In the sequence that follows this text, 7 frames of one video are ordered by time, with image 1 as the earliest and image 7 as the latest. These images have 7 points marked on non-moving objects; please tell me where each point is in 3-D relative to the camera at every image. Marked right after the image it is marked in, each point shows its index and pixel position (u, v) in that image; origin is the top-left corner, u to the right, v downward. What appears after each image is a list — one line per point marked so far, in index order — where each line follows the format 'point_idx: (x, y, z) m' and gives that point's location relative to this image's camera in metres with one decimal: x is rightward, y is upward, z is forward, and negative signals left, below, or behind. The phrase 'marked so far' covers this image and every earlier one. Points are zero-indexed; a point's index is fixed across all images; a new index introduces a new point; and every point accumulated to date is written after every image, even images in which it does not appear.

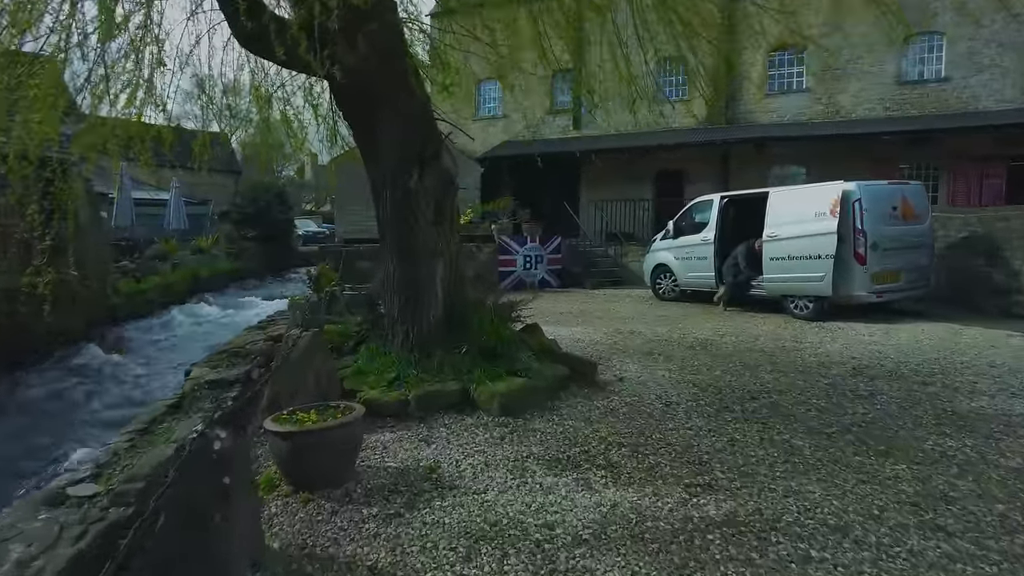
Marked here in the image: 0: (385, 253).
0: (-1.2, +0.3, +6.1) m
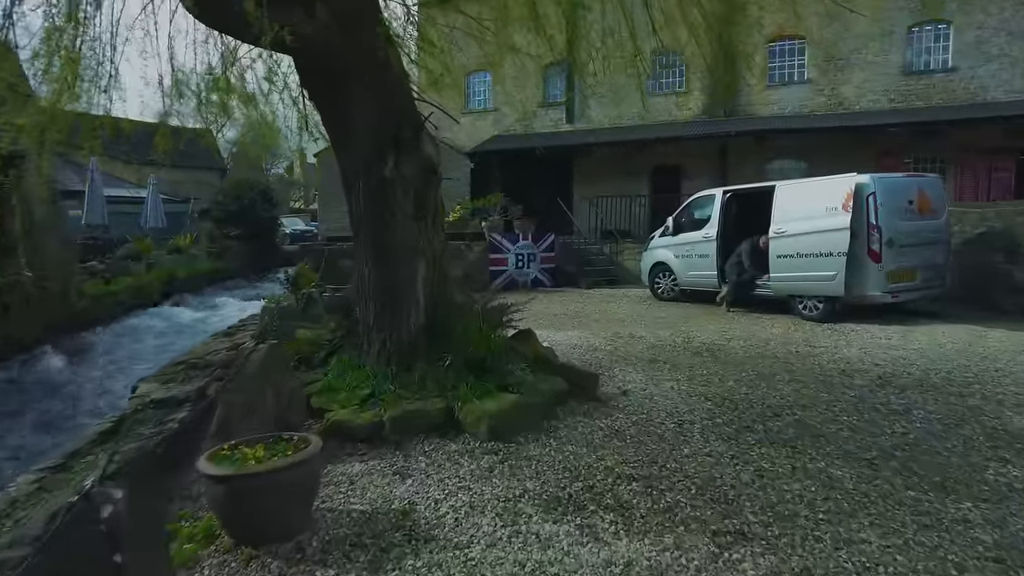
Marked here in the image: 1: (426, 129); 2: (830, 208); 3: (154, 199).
0: (-1.3, +0.3, +5.4) m
1: (-0.7, +1.3, +5.1) m
2: (+4.6, +1.1, +9.3) m
3: (-9.5, +2.3, +17.2) m
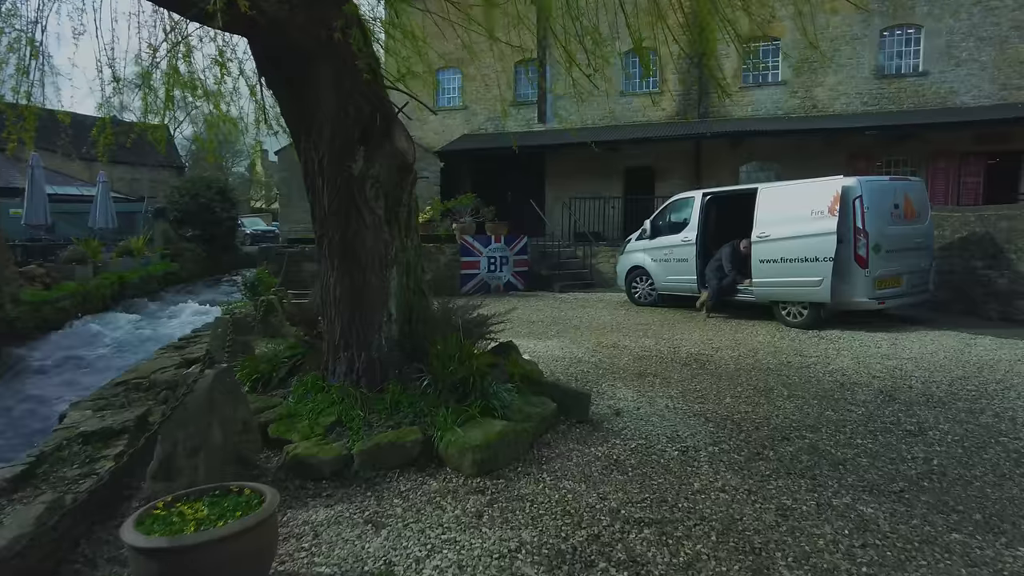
0: (-1.4, +0.2, +4.8) m
1: (-0.8, +1.2, +4.5) m
2: (+4.3, +1.1, +9.0) m
3: (-10.3, +2.2, +16.1) m
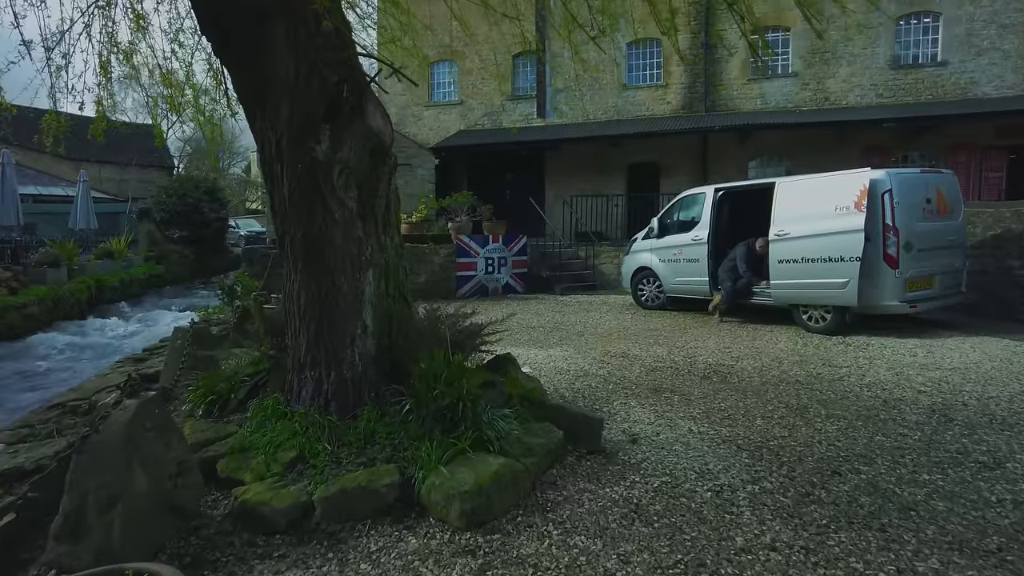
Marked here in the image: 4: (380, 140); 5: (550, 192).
0: (-1.4, +0.2, +4.1) m
1: (-0.8, +1.1, +3.8) m
2: (+4.2, +1.0, +8.3) m
3: (-10.3, +2.1, +15.4) m
4: (-0.8, +0.9, +3.7) m
5: (+1.0, +2.6, +17.3) m
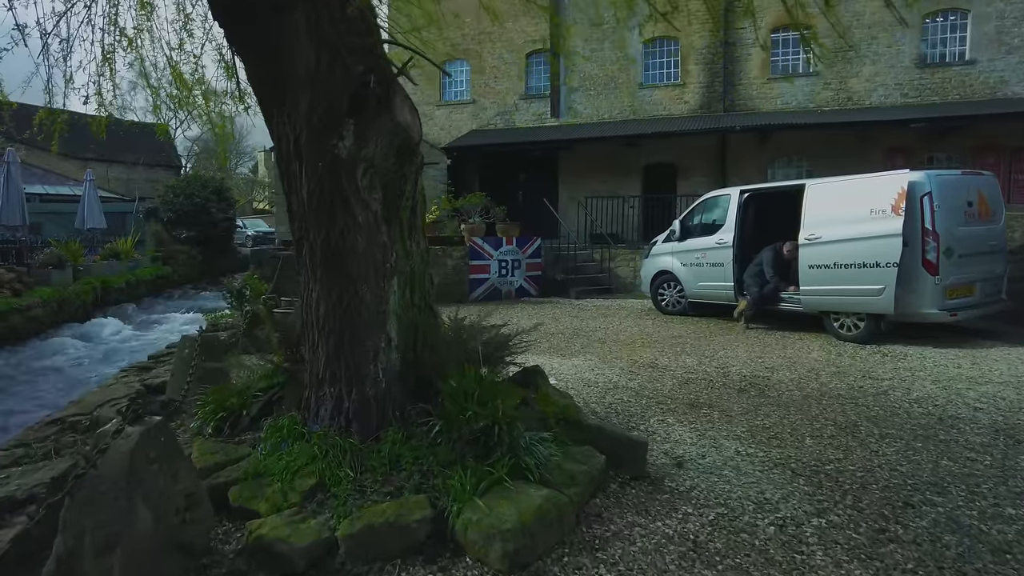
0: (-1.2, +0.1, +3.7) m
1: (-0.6, +1.1, +3.5) m
2: (+4.5, +0.9, +7.9) m
3: (-10.0, +2.1, +15.1) m
4: (-0.5, +0.8, +3.4) m
5: (+1.4, +2.5, +17.0) m
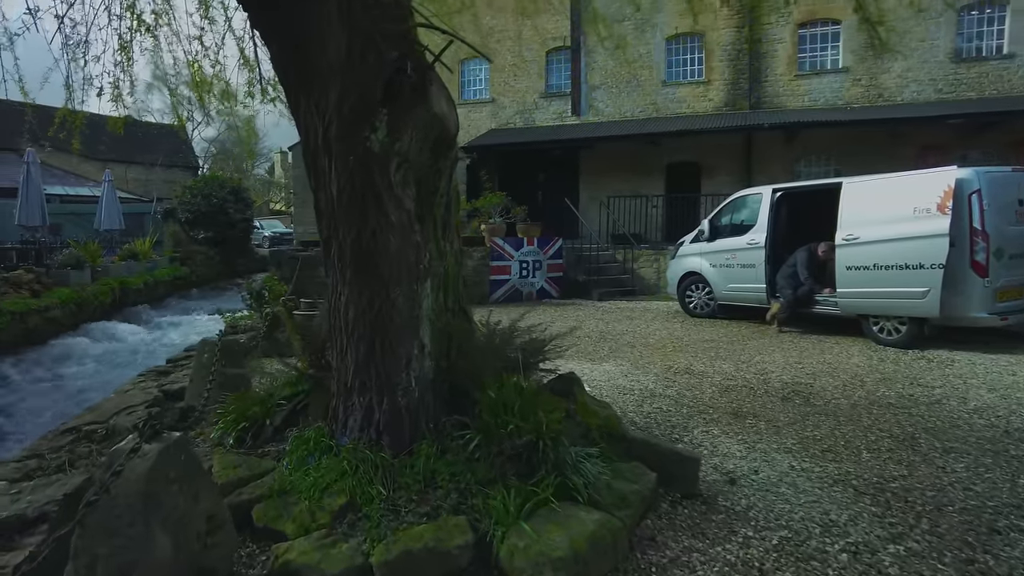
0: (-1.0, +0.1, +3.5) m
1: (-0.4, +1.1, +3.2) m
2: (+4.8, +0.9, +7.6) m
3: (-9.5, +2.1, +15.1) m
4: (-0.3, +0.8, +3.2) m
5: (+1.9, +2.5, +16.7) m
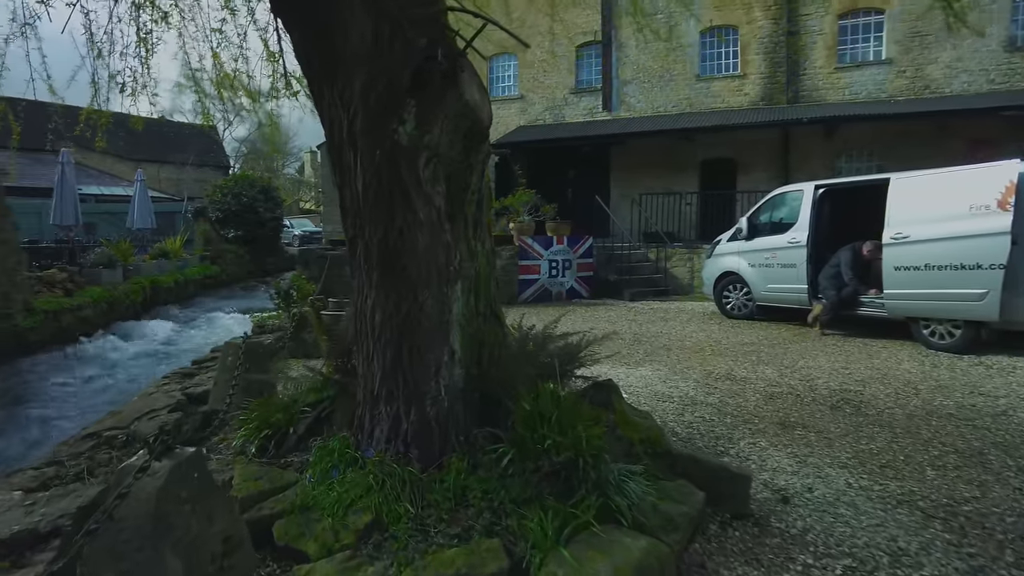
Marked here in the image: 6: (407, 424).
0: (-0.8, +0.1, +3.3) m
1: (-0.2, +1.0, +3.0) m
2: (+5.2, +0.9, +7.1) m
3: (-8.8, +2.1, +15.2) m
4: (-0.2, +0.8, +2.9) m
5: (+2.6, +2.5, +16.3) m
6: (-0.5, -0.7, +3.1) m
